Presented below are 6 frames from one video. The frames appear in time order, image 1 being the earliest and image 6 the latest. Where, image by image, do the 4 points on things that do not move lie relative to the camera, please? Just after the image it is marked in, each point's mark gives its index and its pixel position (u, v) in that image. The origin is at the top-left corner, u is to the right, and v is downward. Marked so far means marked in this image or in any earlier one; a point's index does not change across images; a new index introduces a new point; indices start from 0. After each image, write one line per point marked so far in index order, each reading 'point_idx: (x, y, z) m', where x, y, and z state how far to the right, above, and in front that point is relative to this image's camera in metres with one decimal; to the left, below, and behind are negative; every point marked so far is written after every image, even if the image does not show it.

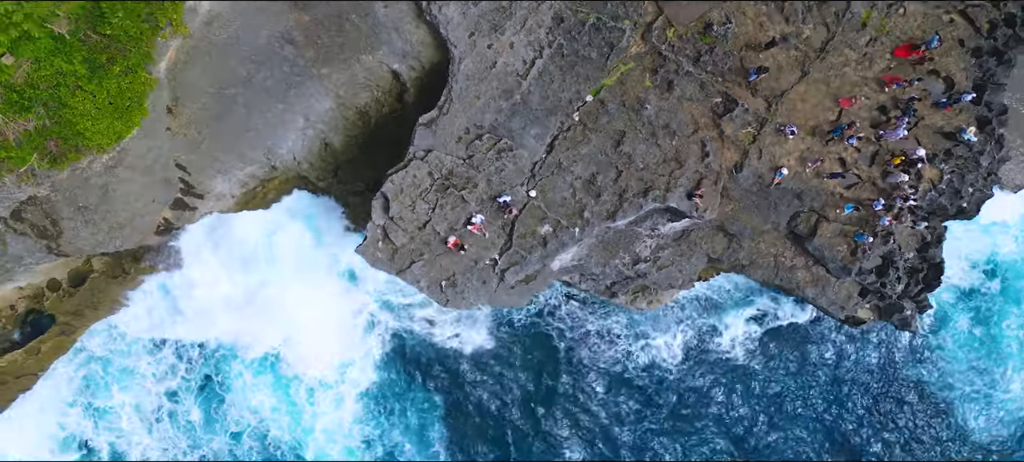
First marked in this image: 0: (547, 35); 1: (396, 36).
0: (+1.0, +5.5, +19.6) m
1: (-3.3, +5.5, +19.5) m
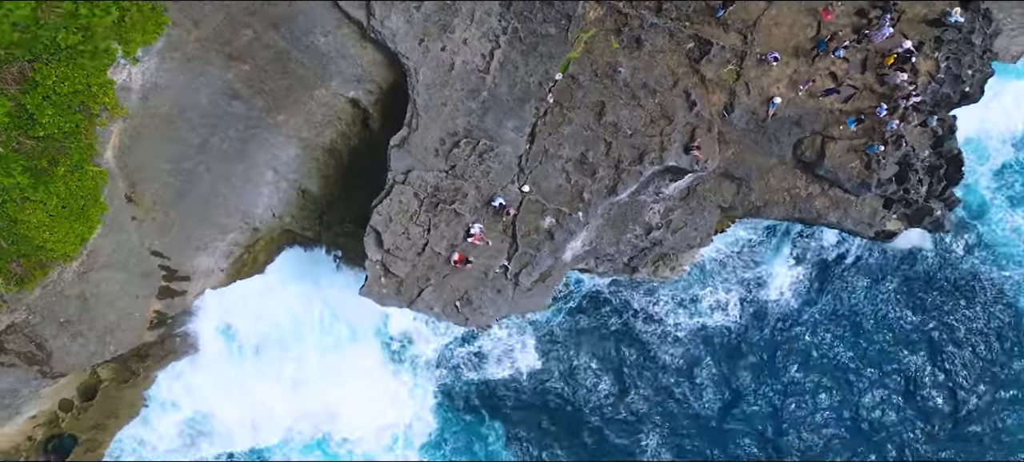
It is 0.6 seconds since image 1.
0: (-0.3, +5.6, +18.5) m
1: (-4.5, +4.5, +18.4) m
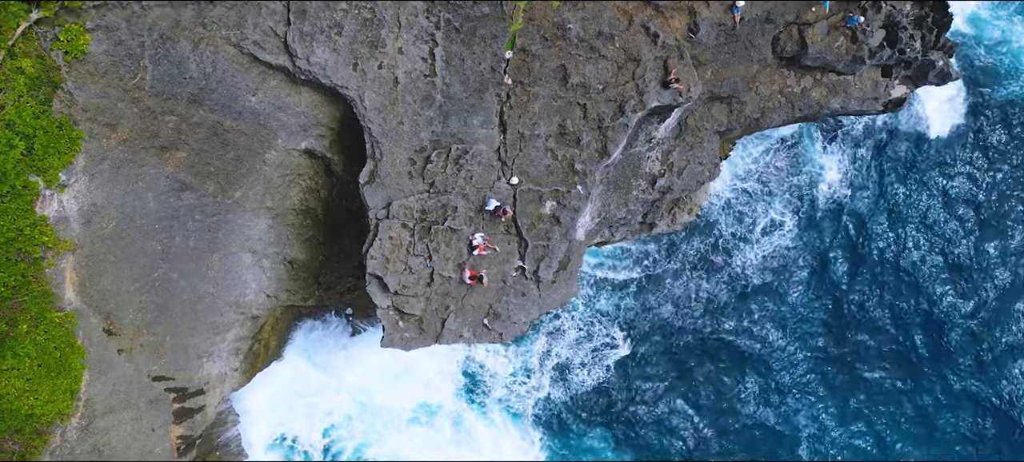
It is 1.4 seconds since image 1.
0: (-2.1, +5.2, +17.1) m
1: (-5.6, +2.8, +16.9) m
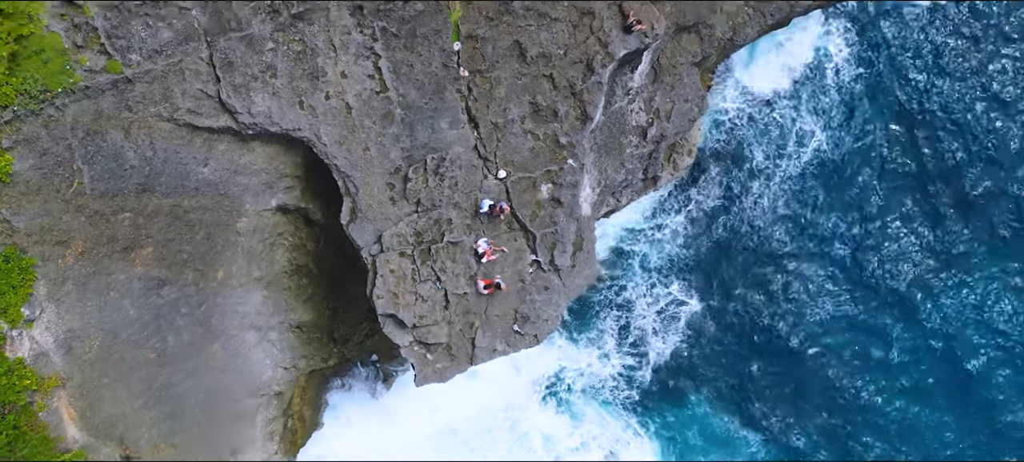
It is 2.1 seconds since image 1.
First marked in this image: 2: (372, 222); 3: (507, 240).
0: (-3.4, +4.5, +15.8) m
1: (-6.1, +1.2, +15.7) m
2: (-3.3, +0.2, +16.3) m
3: (-0.1, -0.2, +17.0) m
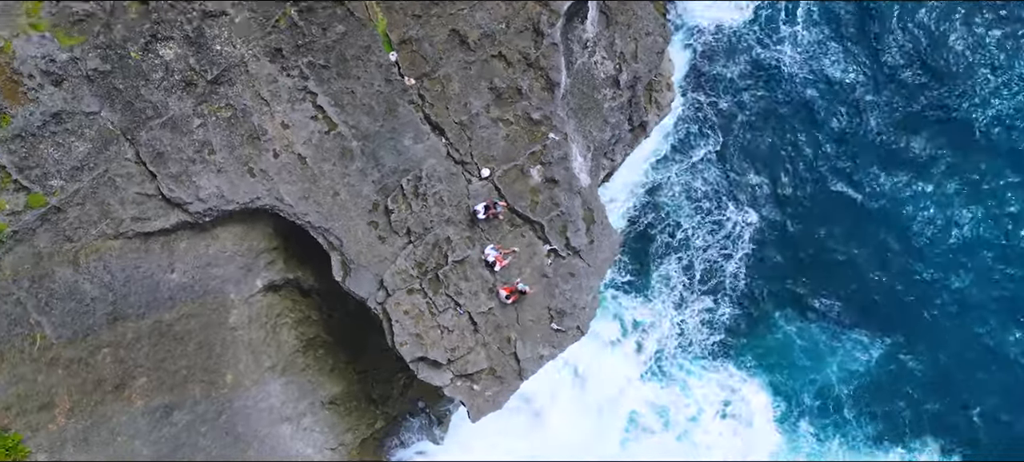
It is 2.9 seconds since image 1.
0: (-4.6, +3.2, +14.4) m
1: (-6.1, -0.8, +14.3) m
2: (-3.1, -0.8, +14.9) m
3: (0.0, -0.2, +15.6) m
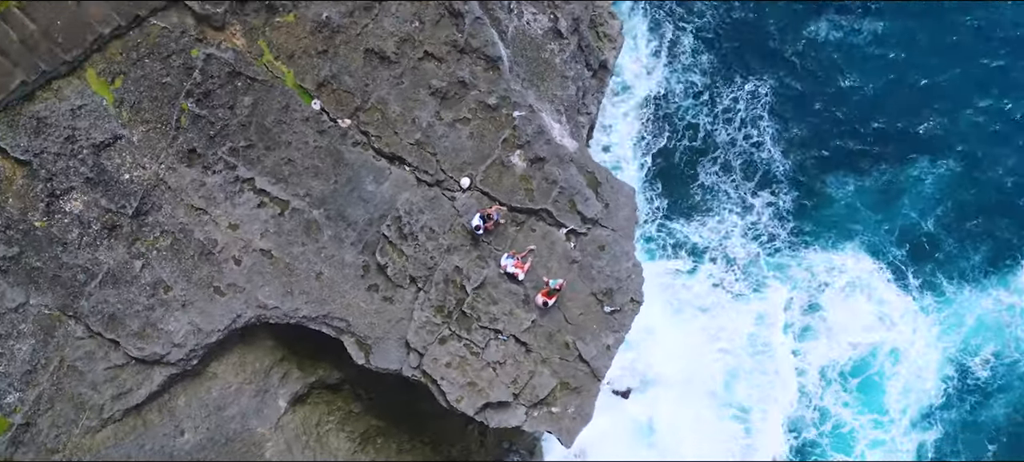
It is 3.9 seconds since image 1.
0: (-5.3, +1.0, +12.5) m
1: (-5.1, -3.2, +12.5) m
2: (-2.3, -2.0, +13.1) m
3: (+0.3, -0.1, +13.7) m
